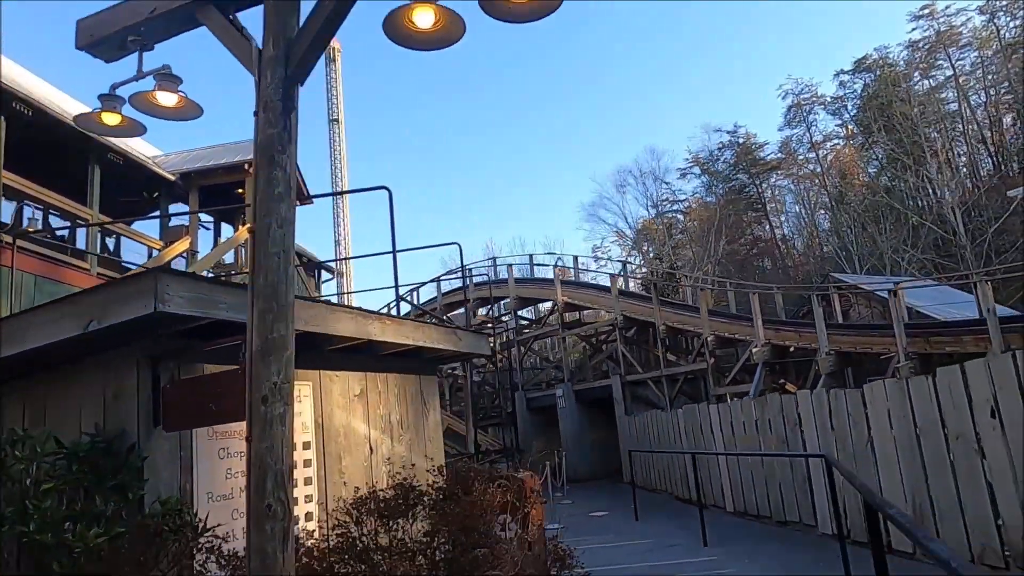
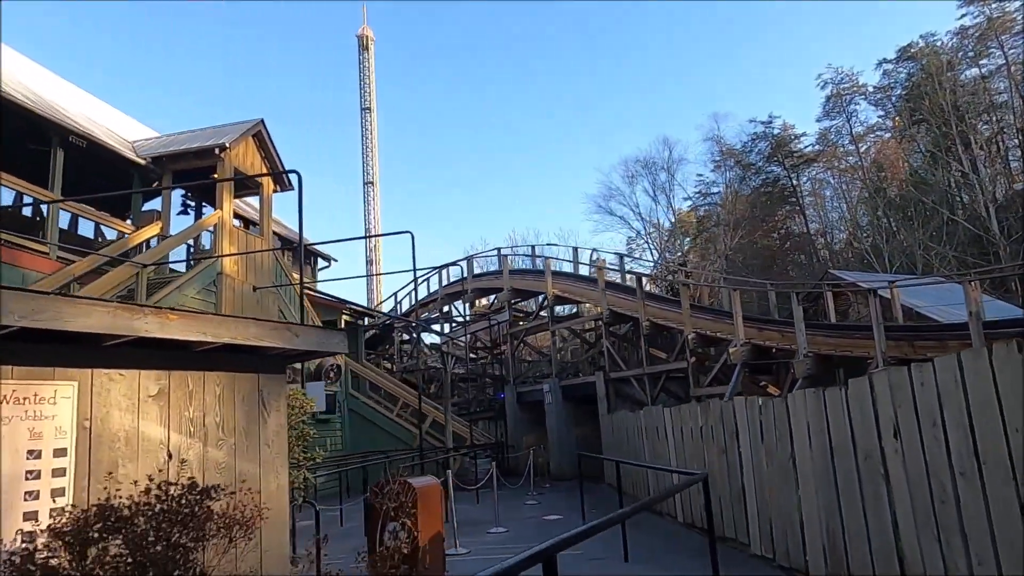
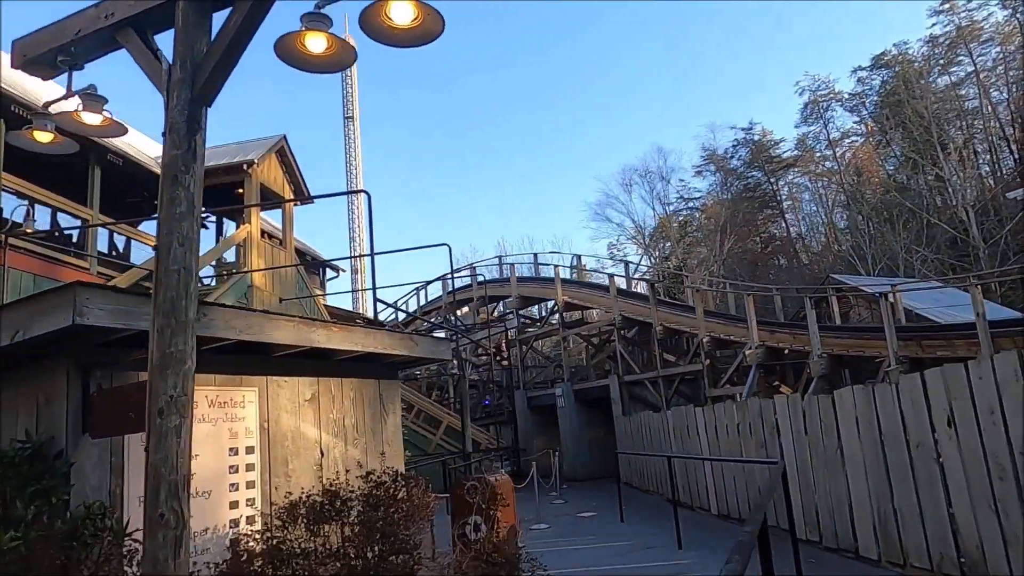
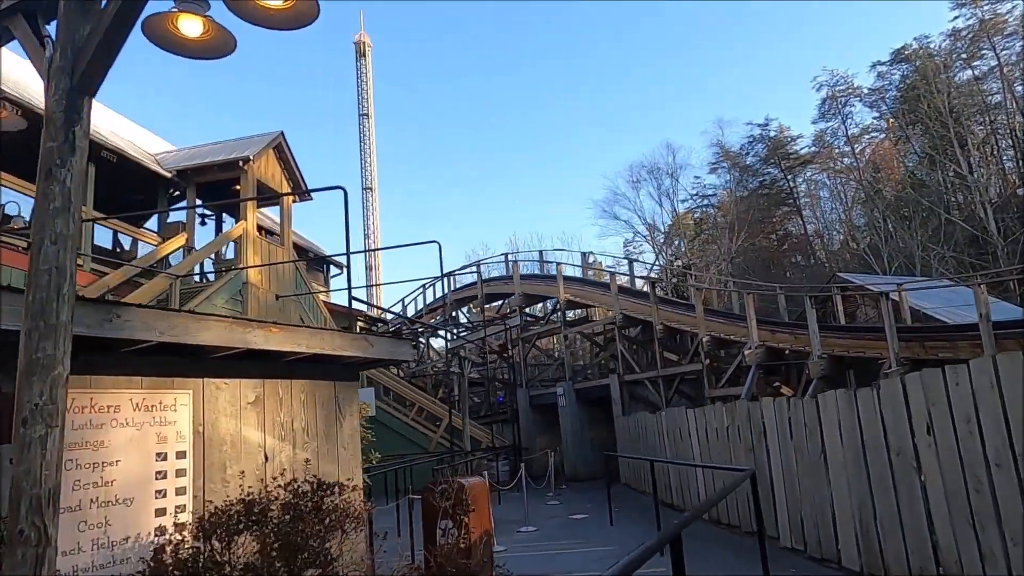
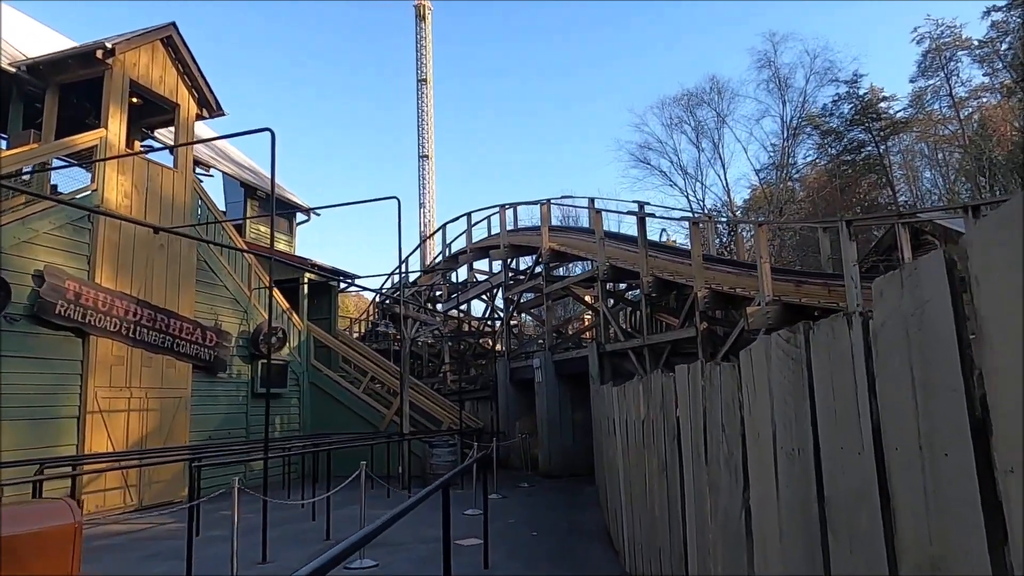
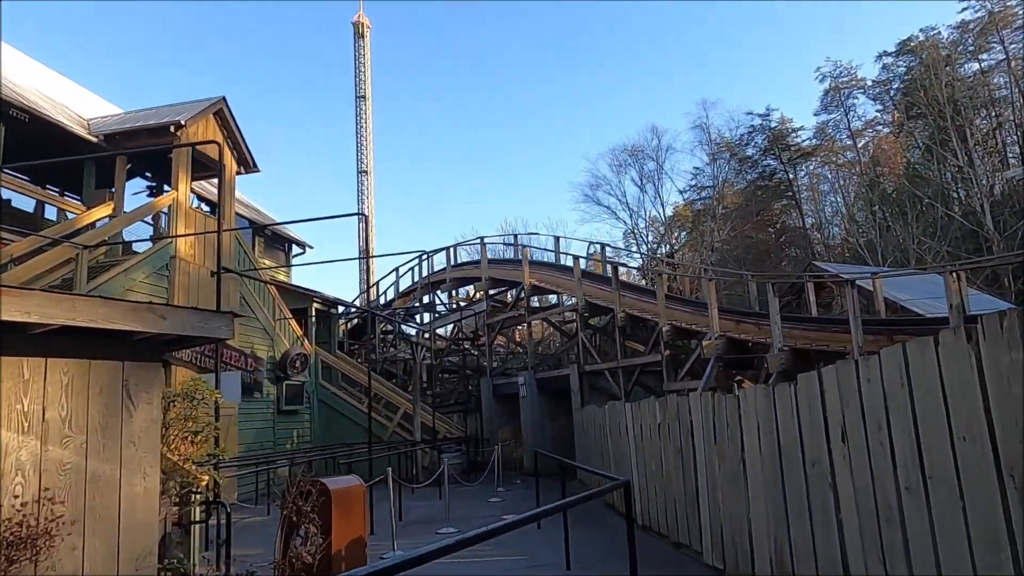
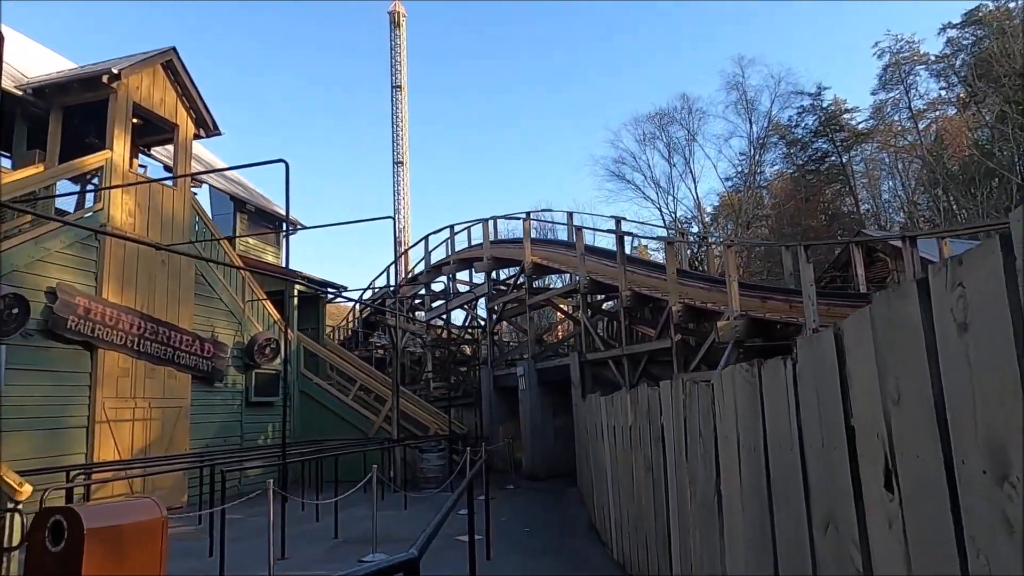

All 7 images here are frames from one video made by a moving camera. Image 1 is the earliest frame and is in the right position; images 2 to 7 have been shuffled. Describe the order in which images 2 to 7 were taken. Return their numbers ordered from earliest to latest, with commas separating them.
3, 4, 2, 6, 7, 5
